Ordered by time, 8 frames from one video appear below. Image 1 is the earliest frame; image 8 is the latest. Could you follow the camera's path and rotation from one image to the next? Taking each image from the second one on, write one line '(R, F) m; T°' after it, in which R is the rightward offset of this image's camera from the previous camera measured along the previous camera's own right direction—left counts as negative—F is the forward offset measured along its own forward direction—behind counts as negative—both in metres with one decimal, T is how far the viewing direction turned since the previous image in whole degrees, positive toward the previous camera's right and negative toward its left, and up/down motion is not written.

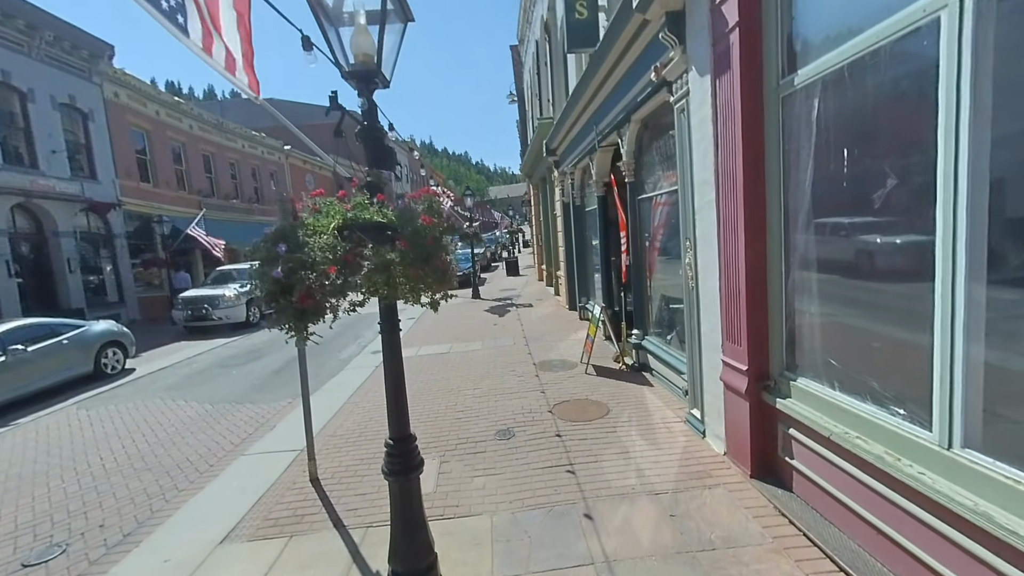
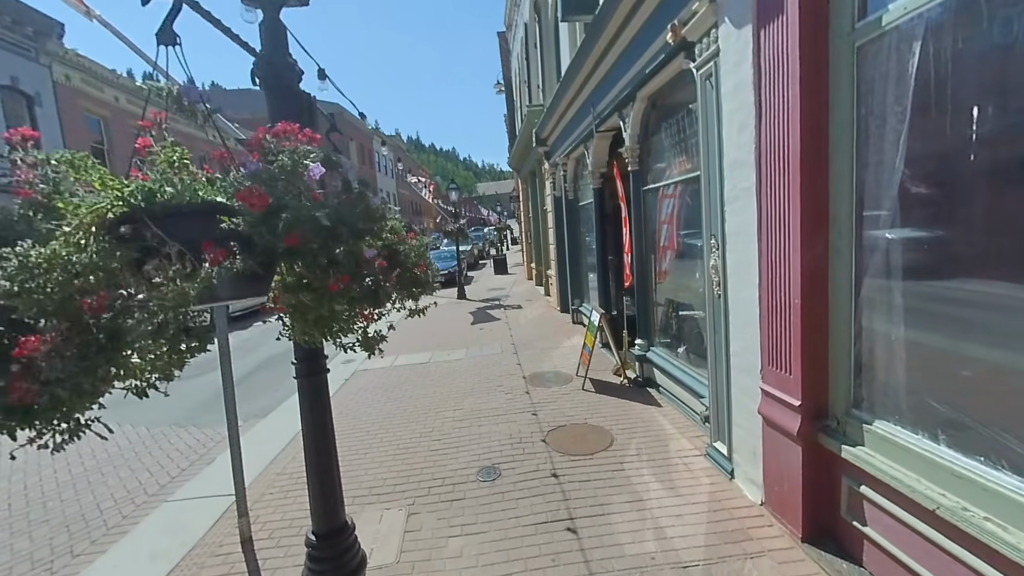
(0.0, +0.8) m; +2°
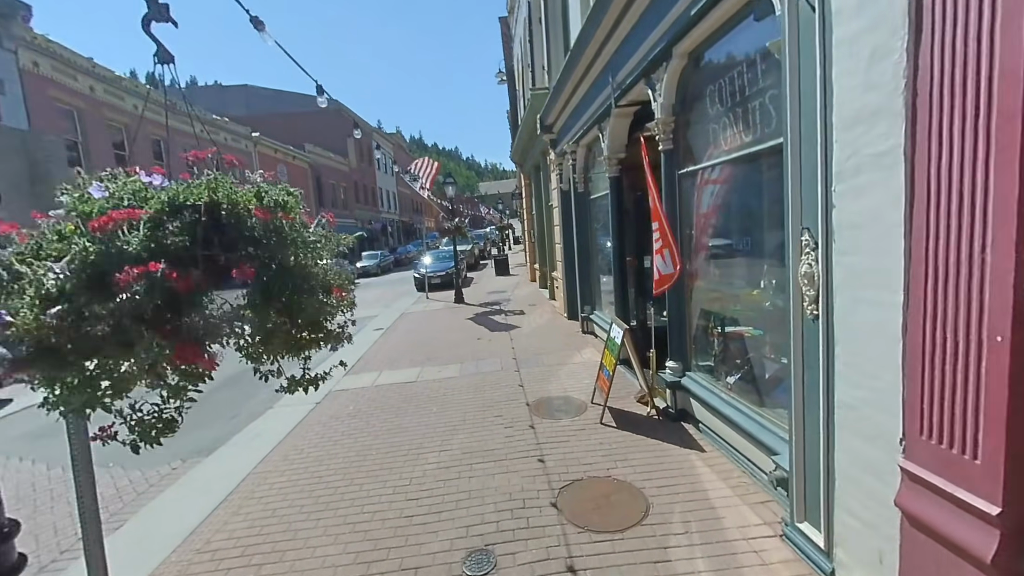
(0.0, +1.1) m; 0°
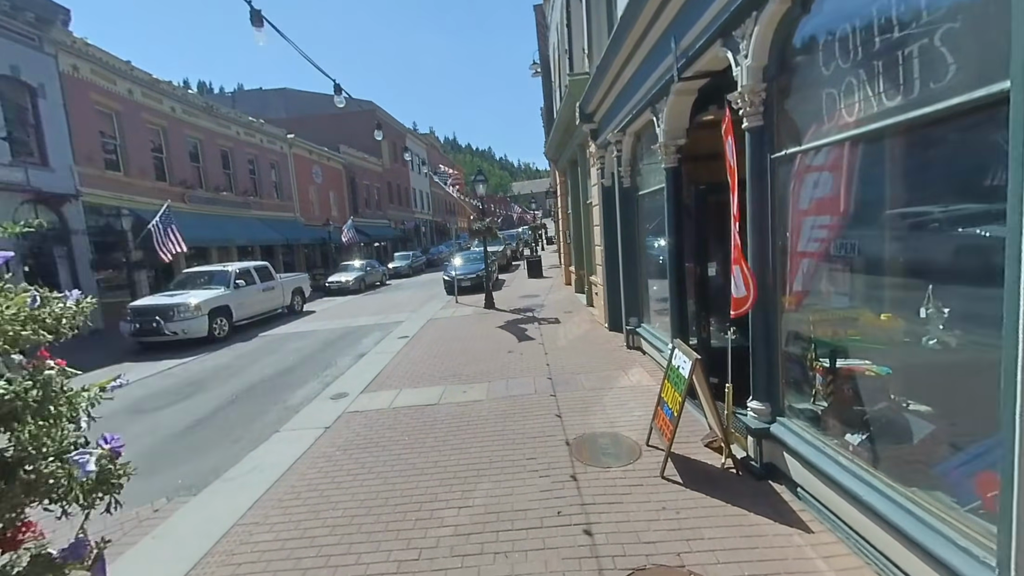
(-0.1, +0.9) m; -4°
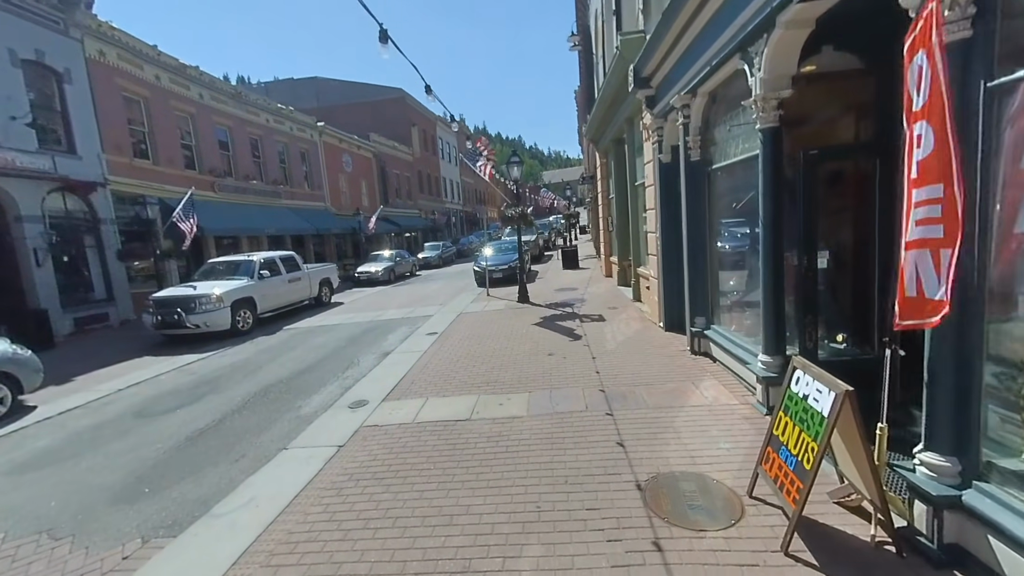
(-0.2, +1.0) m; -4°
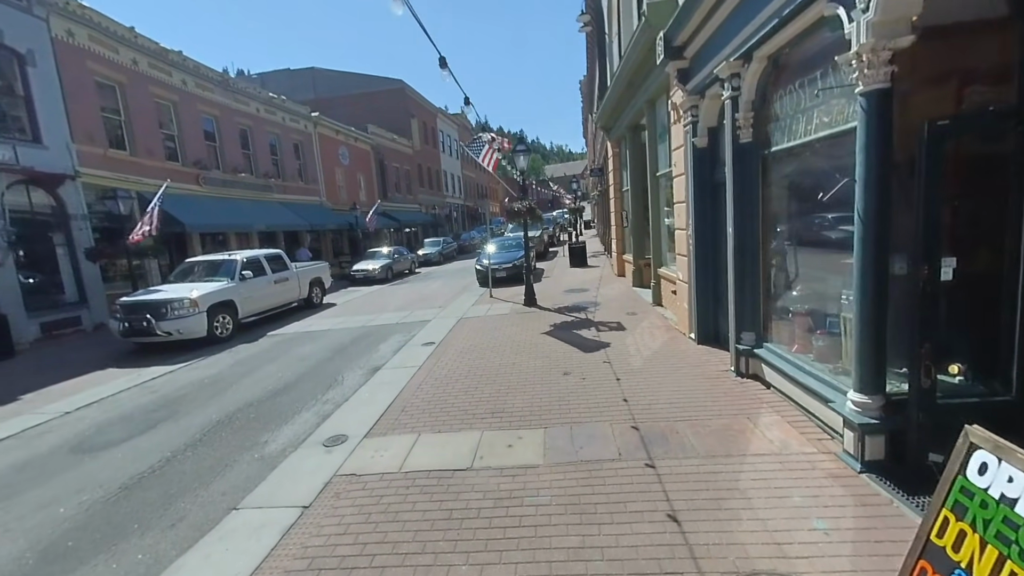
(-0.1, +1.0) m; 0°
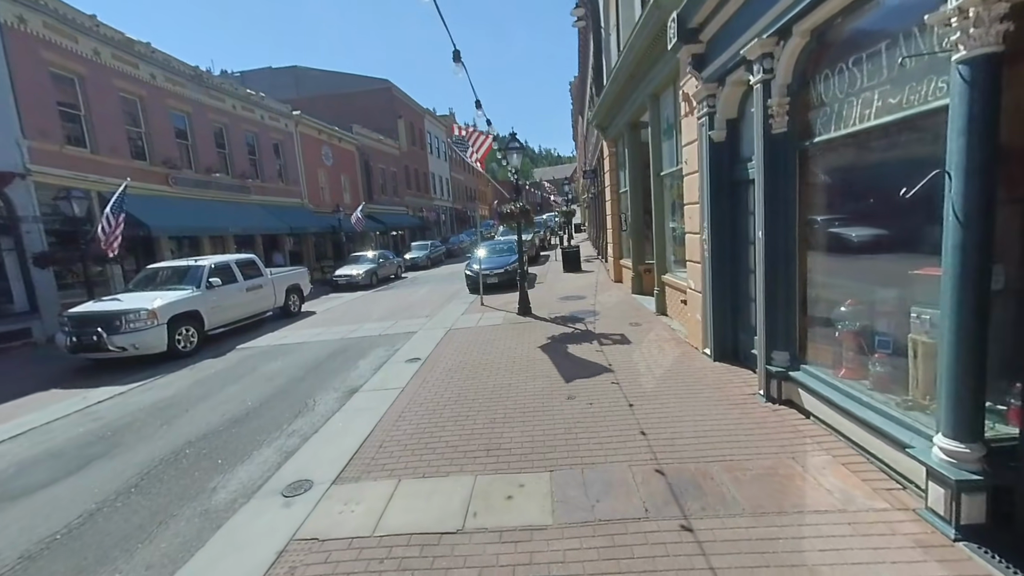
(-0.1, +0.7) m; +1°
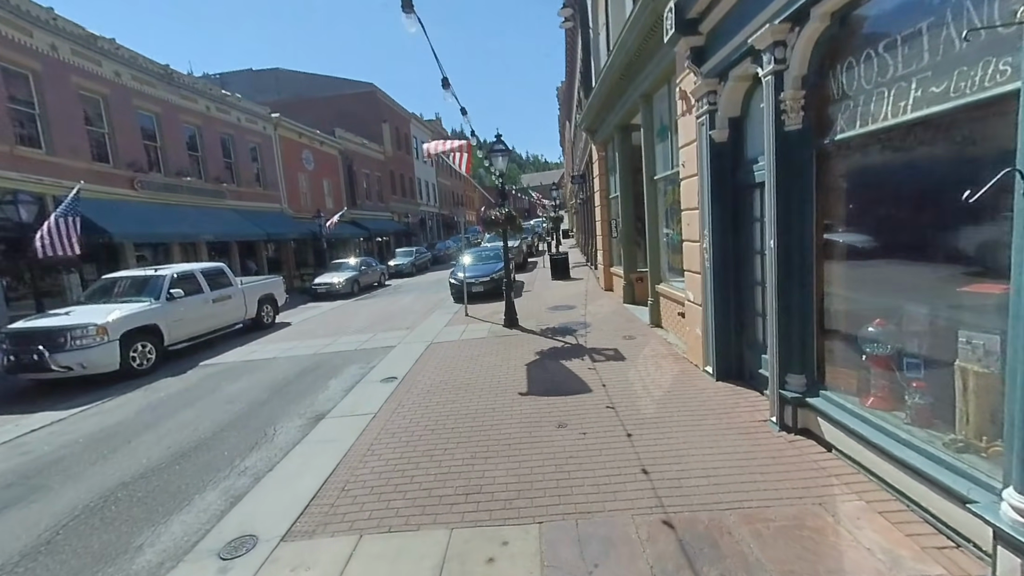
(0.0, +0.5) m; +2°
